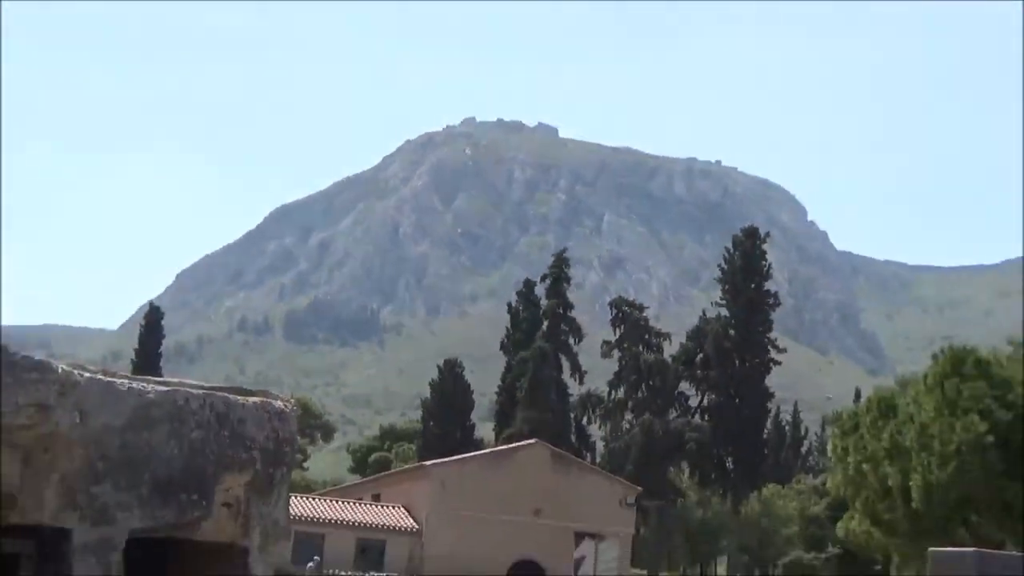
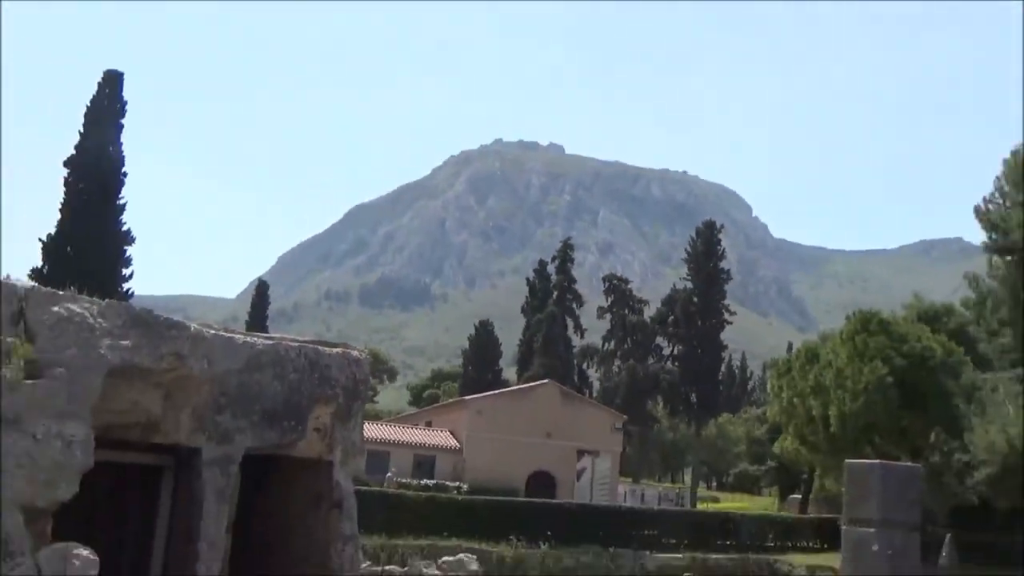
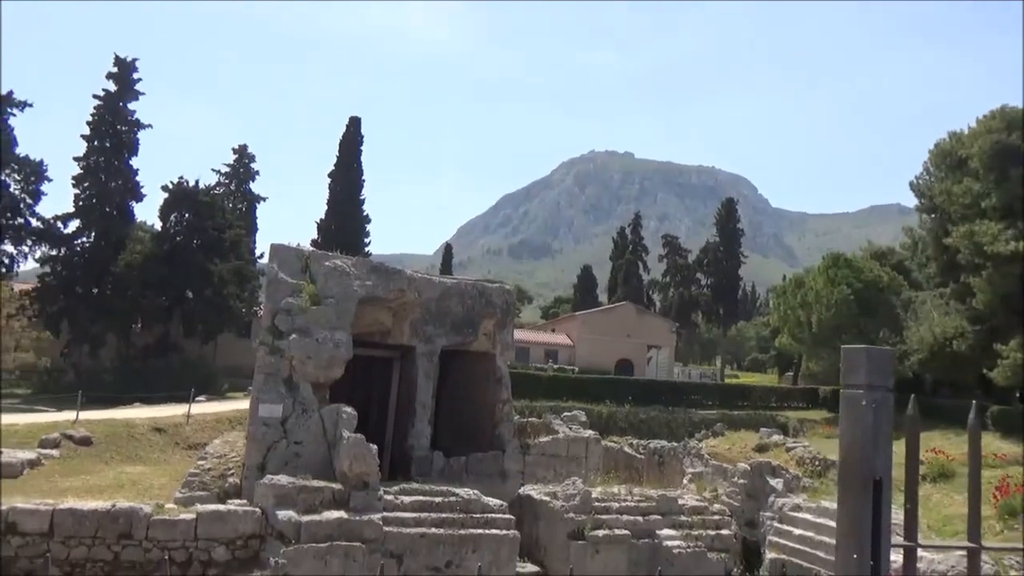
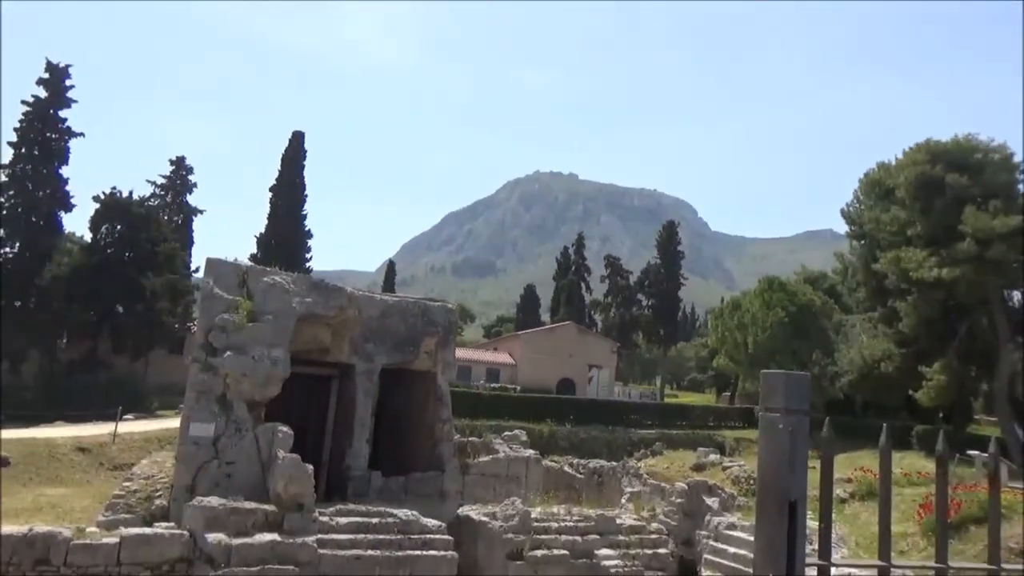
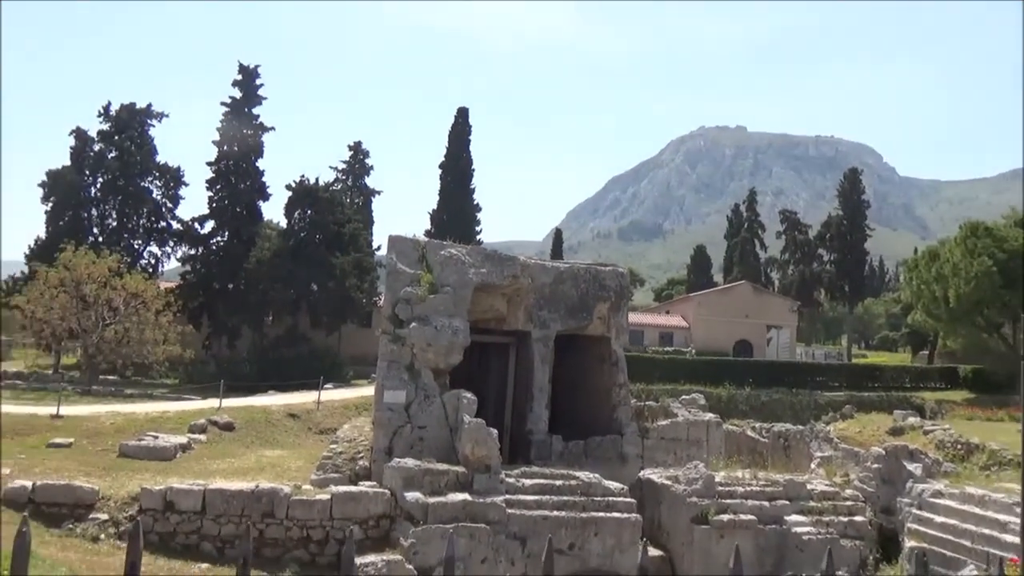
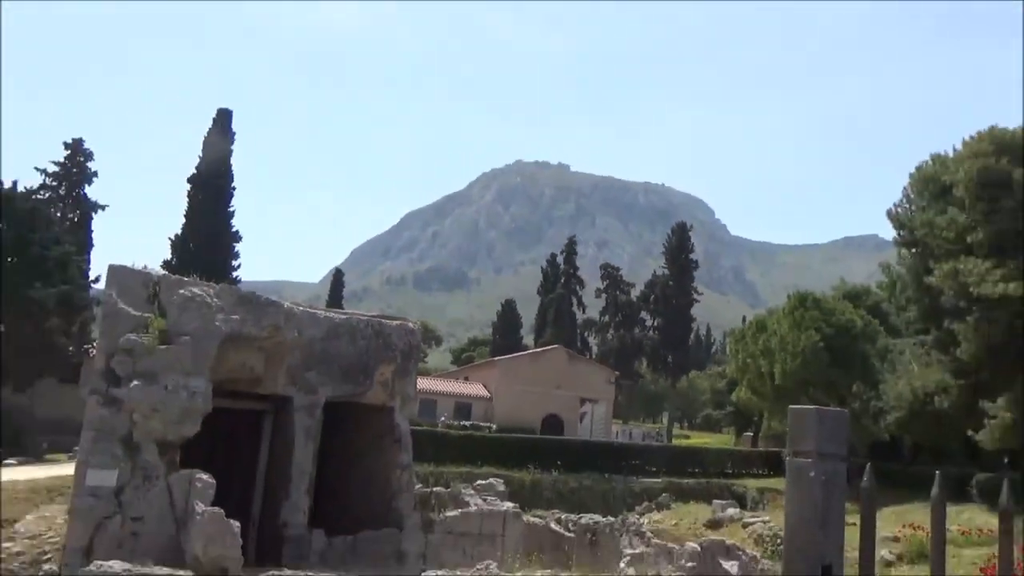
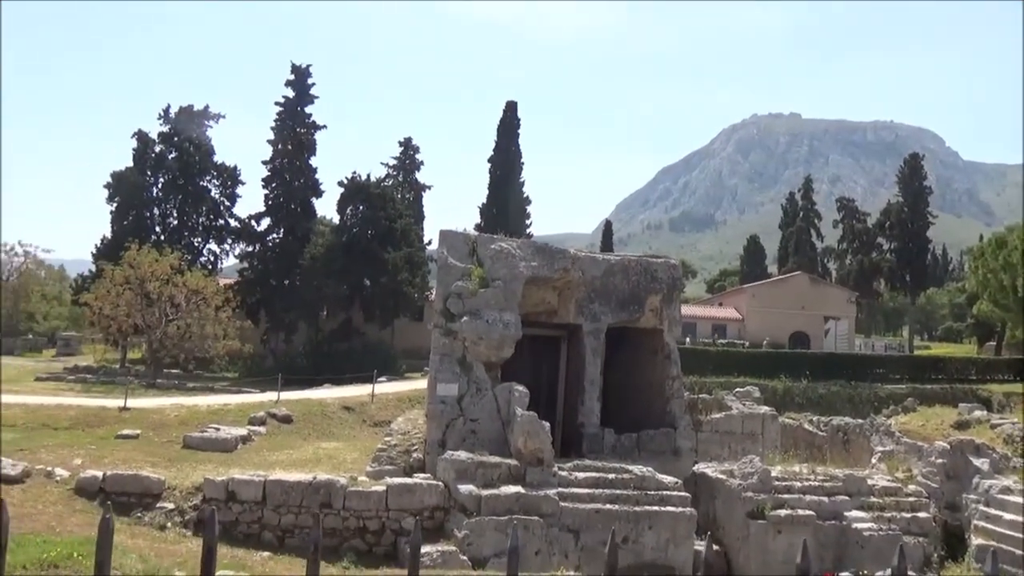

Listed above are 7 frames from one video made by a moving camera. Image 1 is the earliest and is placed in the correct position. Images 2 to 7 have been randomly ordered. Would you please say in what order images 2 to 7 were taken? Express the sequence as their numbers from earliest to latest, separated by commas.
2, 6, 4, 3, 5, 7
